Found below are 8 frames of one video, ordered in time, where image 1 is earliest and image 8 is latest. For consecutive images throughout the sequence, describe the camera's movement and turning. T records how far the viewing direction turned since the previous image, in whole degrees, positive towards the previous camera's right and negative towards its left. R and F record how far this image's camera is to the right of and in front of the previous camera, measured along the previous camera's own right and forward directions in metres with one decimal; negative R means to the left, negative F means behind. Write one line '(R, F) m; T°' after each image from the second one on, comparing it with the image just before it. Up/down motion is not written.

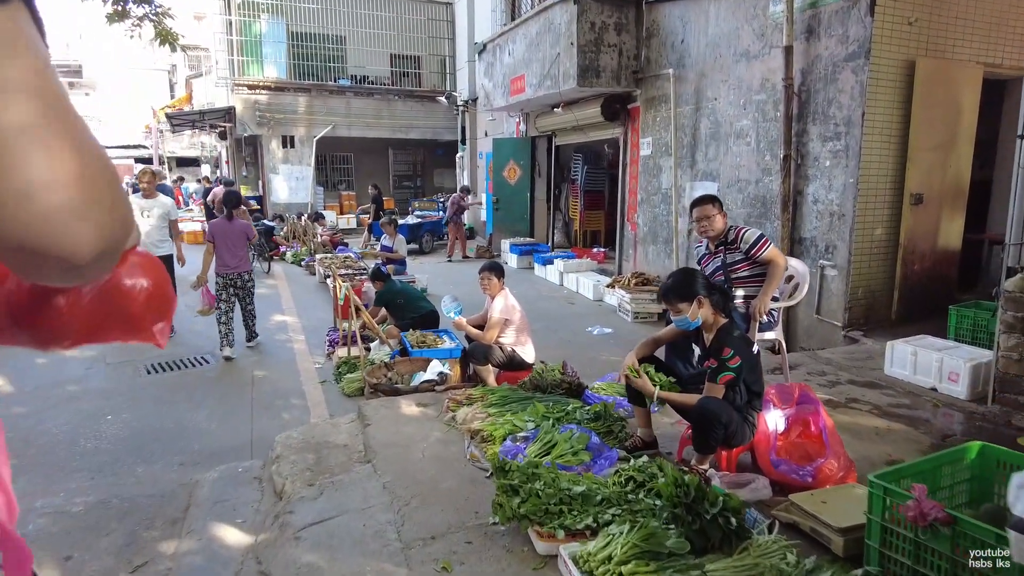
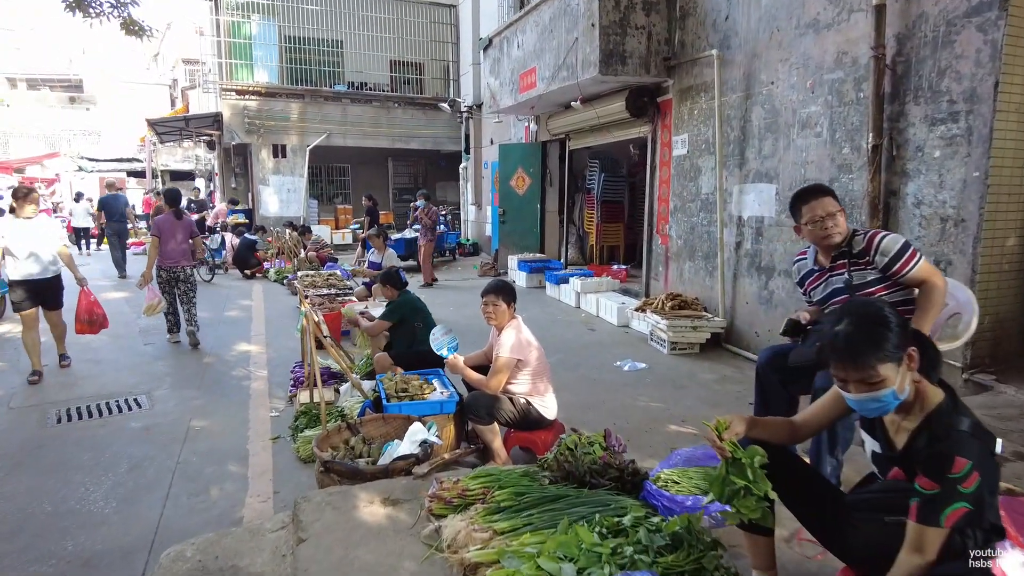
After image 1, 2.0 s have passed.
(-0.1, +1.3) m; 0°
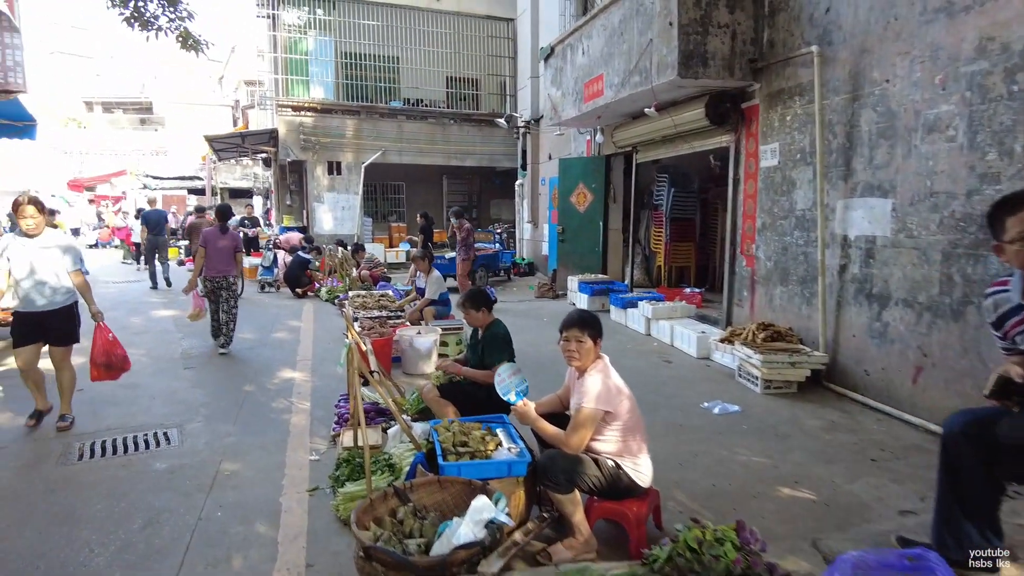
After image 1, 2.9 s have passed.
(-0.2, +0.6) m; -4°
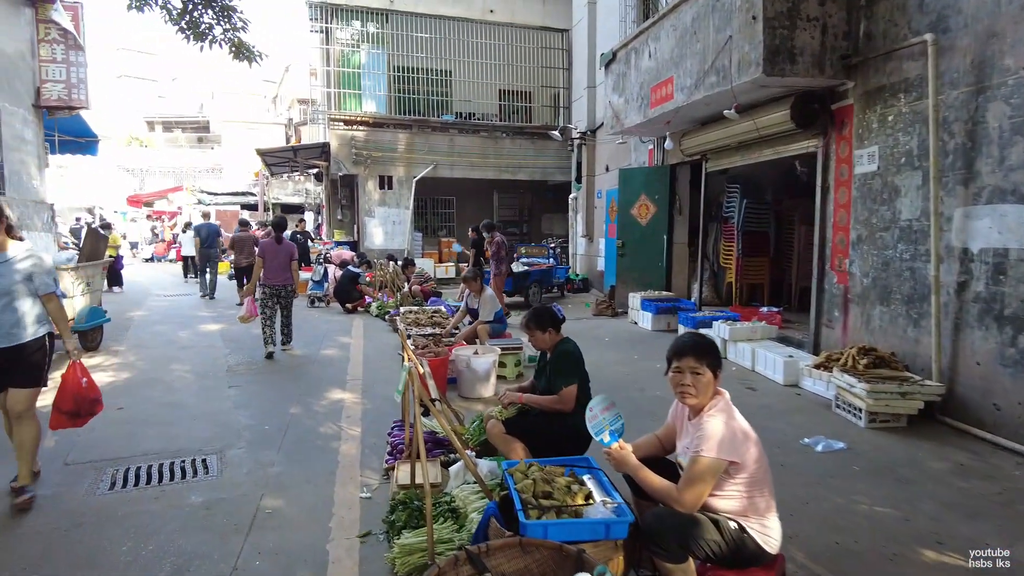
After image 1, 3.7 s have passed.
(-0.2, +0.5) m; -4°
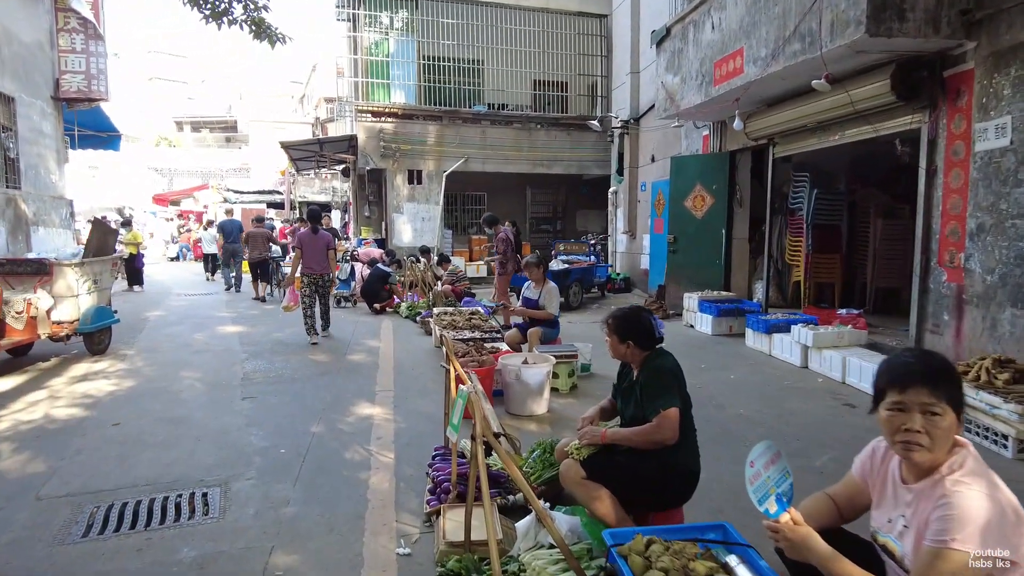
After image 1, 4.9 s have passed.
(-0.2, +0.8) m; -2°
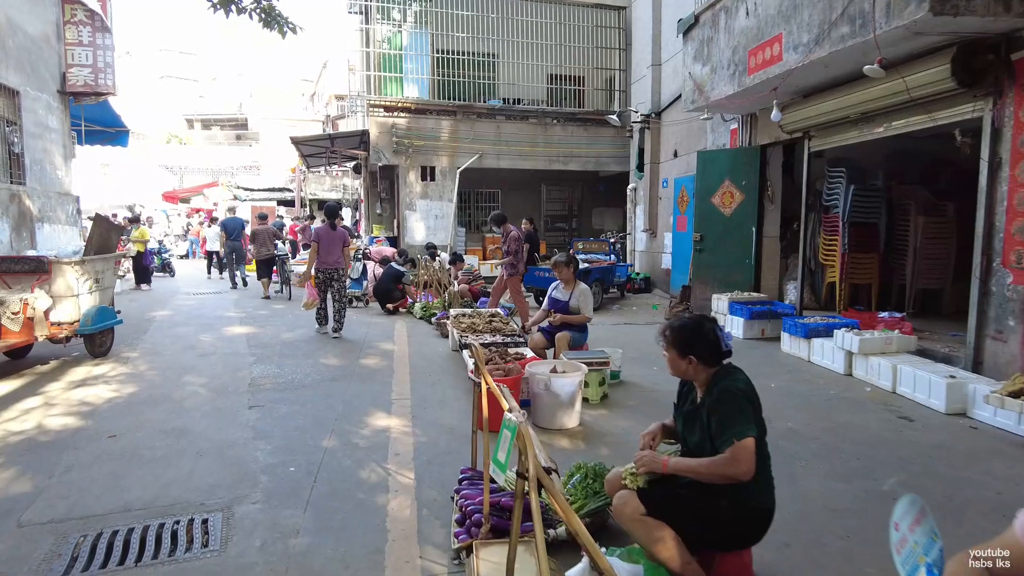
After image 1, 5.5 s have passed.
(-0.1, +0.4) m; -1°
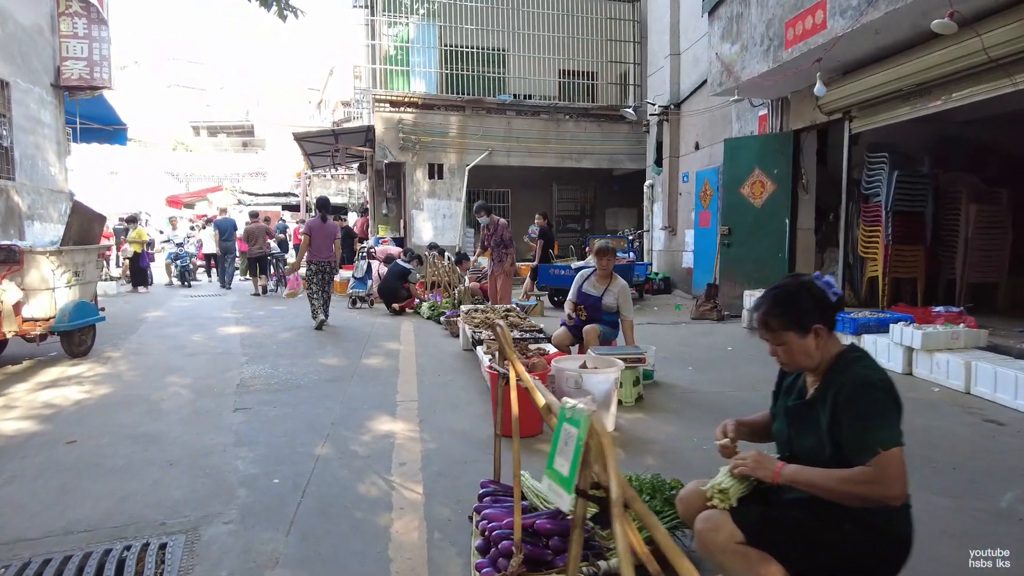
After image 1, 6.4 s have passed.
(-0.1, +0.6) m; -1°
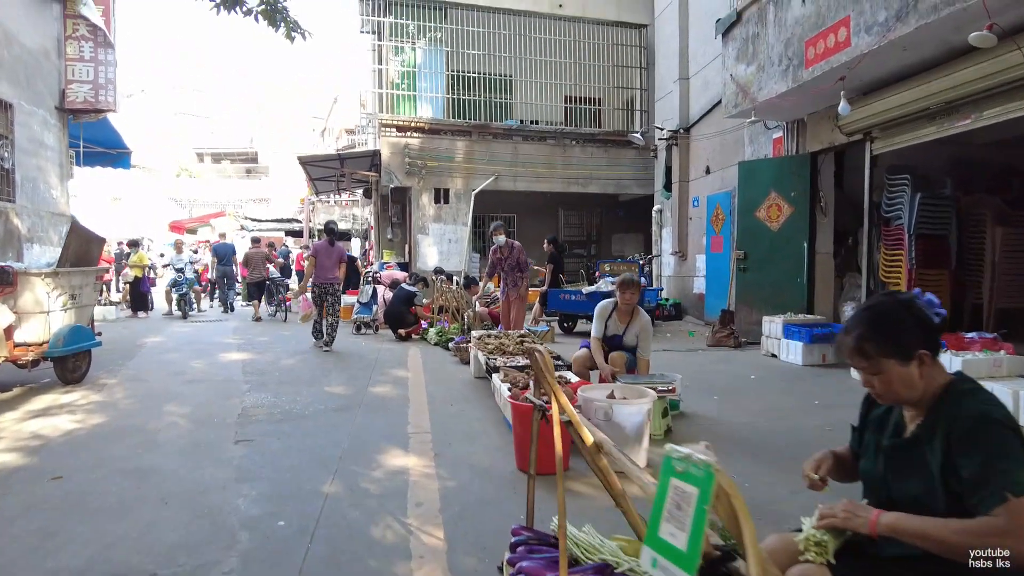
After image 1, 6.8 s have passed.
(-0.1, +0.2) m; 0°
